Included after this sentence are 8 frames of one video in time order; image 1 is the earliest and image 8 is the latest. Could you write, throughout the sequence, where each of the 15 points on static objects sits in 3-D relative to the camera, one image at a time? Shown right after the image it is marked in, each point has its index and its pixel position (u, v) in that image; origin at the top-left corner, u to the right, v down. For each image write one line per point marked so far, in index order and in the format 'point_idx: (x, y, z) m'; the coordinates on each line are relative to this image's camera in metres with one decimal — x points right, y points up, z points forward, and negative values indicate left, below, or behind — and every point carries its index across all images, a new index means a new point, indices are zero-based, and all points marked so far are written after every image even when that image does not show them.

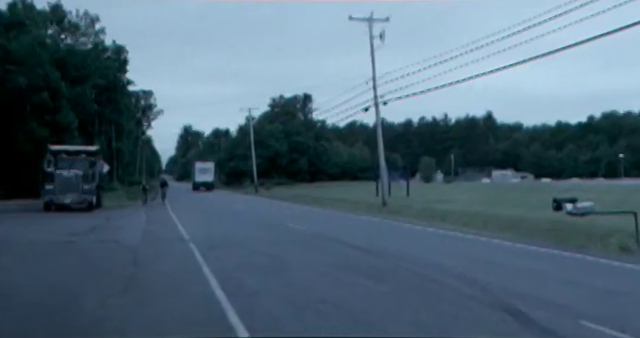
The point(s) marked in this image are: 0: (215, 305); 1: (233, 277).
0: (-2.0, -2.7, +10.3) m
1: (-2.1, -2.7, +13.2) m
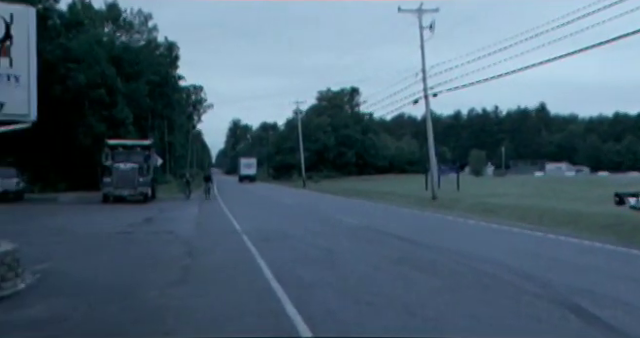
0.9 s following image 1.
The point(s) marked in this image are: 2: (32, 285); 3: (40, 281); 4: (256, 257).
0: (-0.9, -2.6, +10.5) m
1: (-0.8, -2.6, +13.3) m
2: (-6.5, -2.7, +12.0) m
3: (-6.5, -2.6, +12.4) m
4: (-1.8, -2.5, +15.1) m
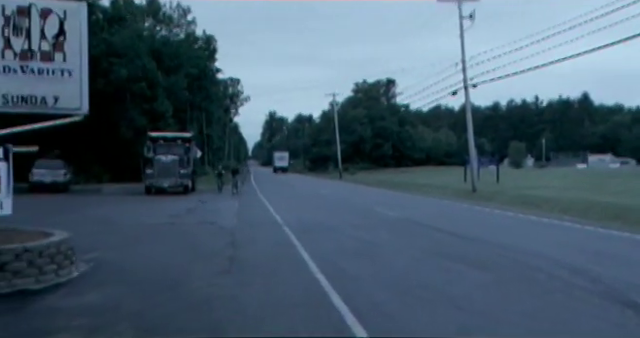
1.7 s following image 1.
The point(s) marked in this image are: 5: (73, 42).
0: (0.0, -2.4, +10.5) m
1: (+0.3, -2.4, +13.4) m
2: (-5.5, -2.5, +12.4) m
3: (-5.5, -2.4, +12.8) m
4: (-0.6, -2.3, +15.2) m
5: (-5.6, +2.8, +11.9) m
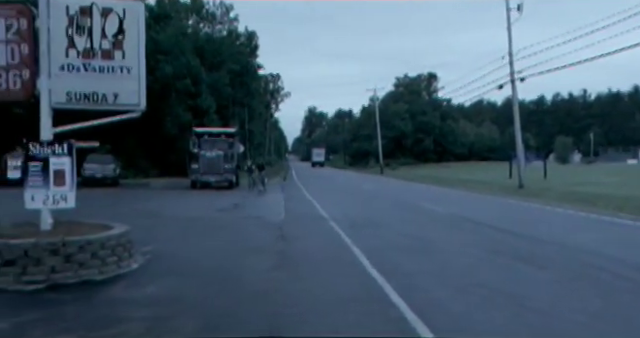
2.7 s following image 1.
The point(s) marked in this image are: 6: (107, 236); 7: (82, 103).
0: (+1.1, -2.3, +10.5) m
1: (+1.6, -2.2, +13.3) m
2: (-4.2, -2.3, +12.7) m
3: (-4.2, -2.3, +13.1) m
4: (+0.8, -2.2, +15.3) m
5: (-4.4, +3.0, +12.2) m
6: (-4.7, -1.5, +11.6) m
7: (-5.5, +1.5, +12.2) m
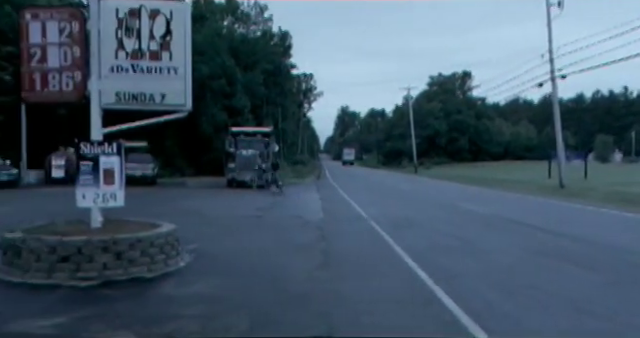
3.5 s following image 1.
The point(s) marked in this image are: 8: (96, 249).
0: (+2.0, -2.3, +10.4) m
1: (+2.7, -2.2, +13.2) m
2: (-3.2, -2.3, +12.9) m
3: (-3.1, -2.3, +13.3) m
4: (+2.0, -2.1, +15.1) m
5: (-3.3, +3.0, +12.4) m
6: (-3.7, -1.5, +11.8) m
7: (-4.5, +1.6, +12.5) m
8: (-4.6, -1.6, +10.8) m
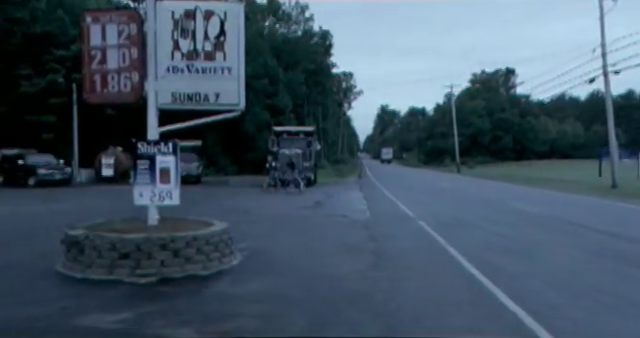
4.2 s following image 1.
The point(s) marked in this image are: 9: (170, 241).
0: (+3.1, -2.3, +10.2) m
1: (+4.0, -2.2, +12.9) m
2: (-1.9, -2.3, +13.0) m
3: (-1.8, -2.3, +13.4) m
4: (+3.4, -2.1, +14.9) m
5: (-2.1, +3.0, +12.5) m
6: (-2.5, -1.5, +11.9) m
7: (-3.2, +1.6, +12.7) m
8: (-3.5, -1.6, +11.0) m
9: (-3.2, -1.5, +11.1) m
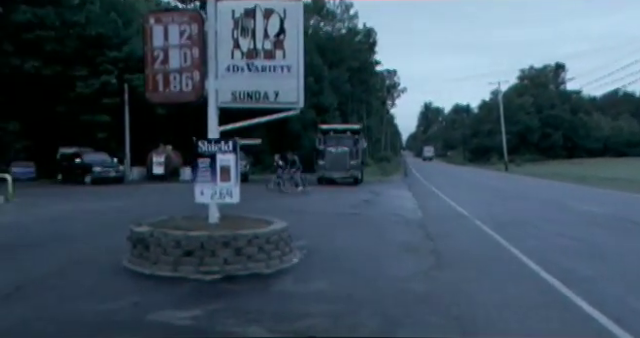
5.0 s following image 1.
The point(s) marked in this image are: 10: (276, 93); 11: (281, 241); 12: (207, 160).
0: (+4.3, -2.3, +9.8) m
1: (+5.4, -2.2, +12.5) m
2: (-0.5, -2.3, +13.0) m
3: (-0.4, -2.2, +13.4) m
4: (+5.0, -2.1, +14.5) m
5: (-0.7, +3.1, +12.4) m
6: (-1.1, -1.4, +12.0) m
7: (-1.8, +1.6, +12.7) m
8: (-2.2, -1.6, +11.1) m
9: (-1.9, -1.5, +11.2) m
10: (-1.1, +1.8, +12.8) m
11: (-0.9, -1.7, +12.4) m
12: (-2.7, +0.2, +12.4) m
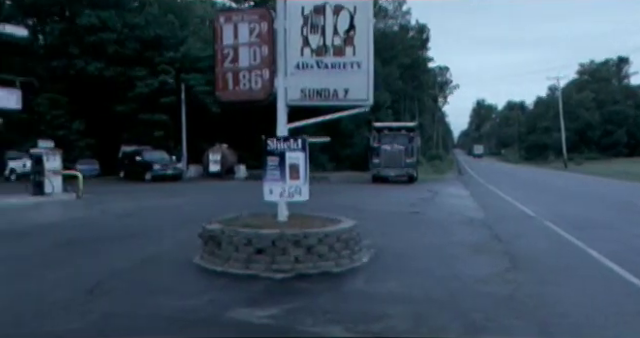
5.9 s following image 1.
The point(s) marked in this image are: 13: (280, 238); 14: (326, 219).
0: (+5.7, -2.2, +9.2) m
1: (+7.0, -2.1, +11.8) m
2: (+1.2, -2.2, +12.8) m
3: (+1.3, -2.2, +13.2) m
4: (+6.8, -2.0, +13.8) m
5: (+0.9, +3.1, +12.3) m
6: (+0.5, -1.4, +11.8) m
7: (-0.2, +1.7, +12.6) m
8: (-0.7, -1.5, +11.0) m
9: (-0.3, -1.4, +11.2) m
10: (+0.6, +1.9, +12.6) m
11: (+0.7, -1.7, +12.2) m
12: (-1.0, +0.2, +12.4) m
13: (-0.8, -1.4, +11.0) m
14: (+0.1, -1.2, +12.9) m
